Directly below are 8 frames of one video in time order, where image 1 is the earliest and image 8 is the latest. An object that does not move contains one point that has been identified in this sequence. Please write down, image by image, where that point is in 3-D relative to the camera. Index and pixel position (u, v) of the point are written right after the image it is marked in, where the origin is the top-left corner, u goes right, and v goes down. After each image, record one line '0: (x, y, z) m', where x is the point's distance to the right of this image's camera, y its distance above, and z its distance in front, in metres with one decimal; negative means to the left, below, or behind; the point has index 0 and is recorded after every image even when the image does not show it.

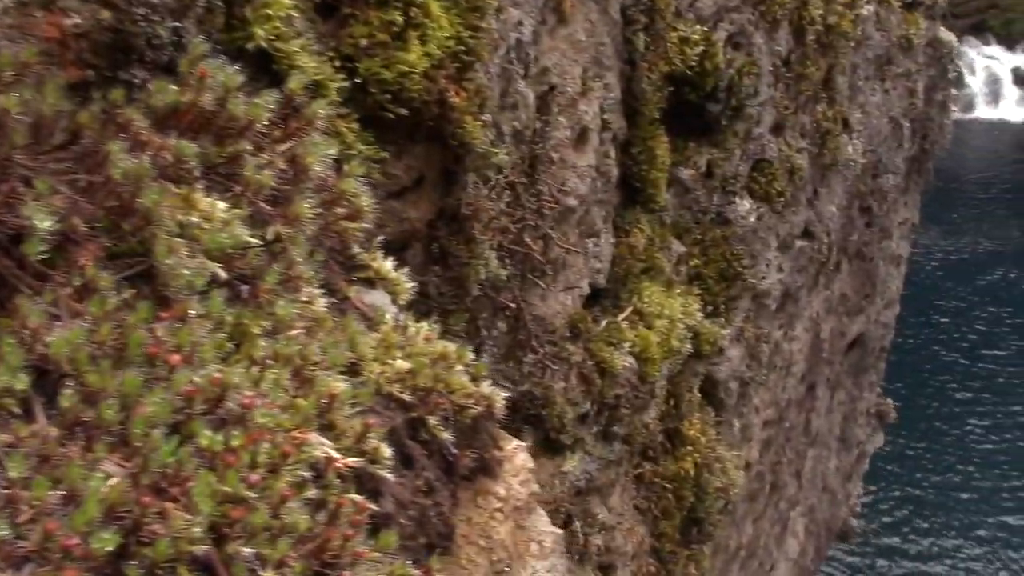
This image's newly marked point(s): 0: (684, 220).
0: (+0.8, +0.4, +5.5) m
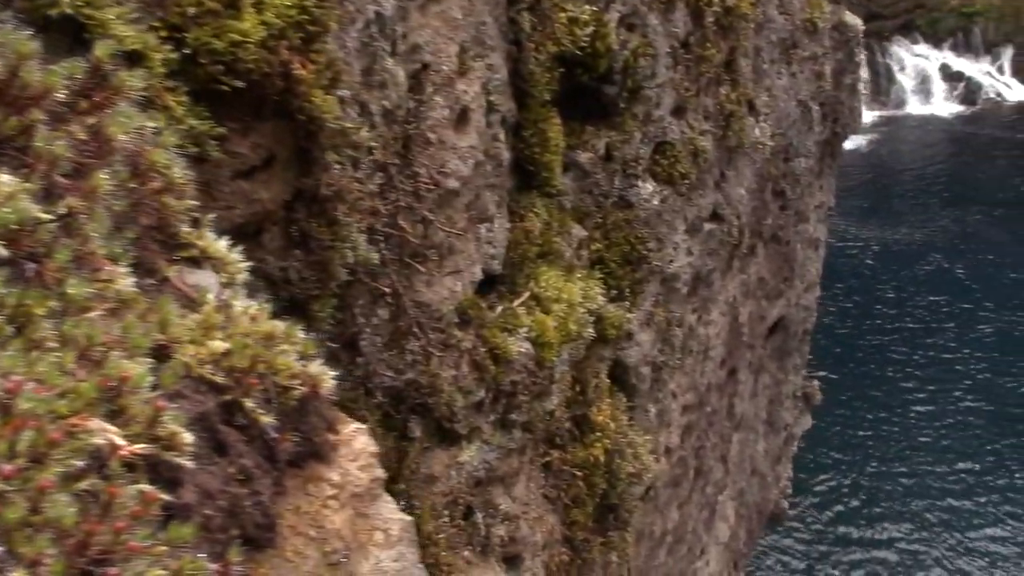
0: (+0.3, +0.4, +5.4) m
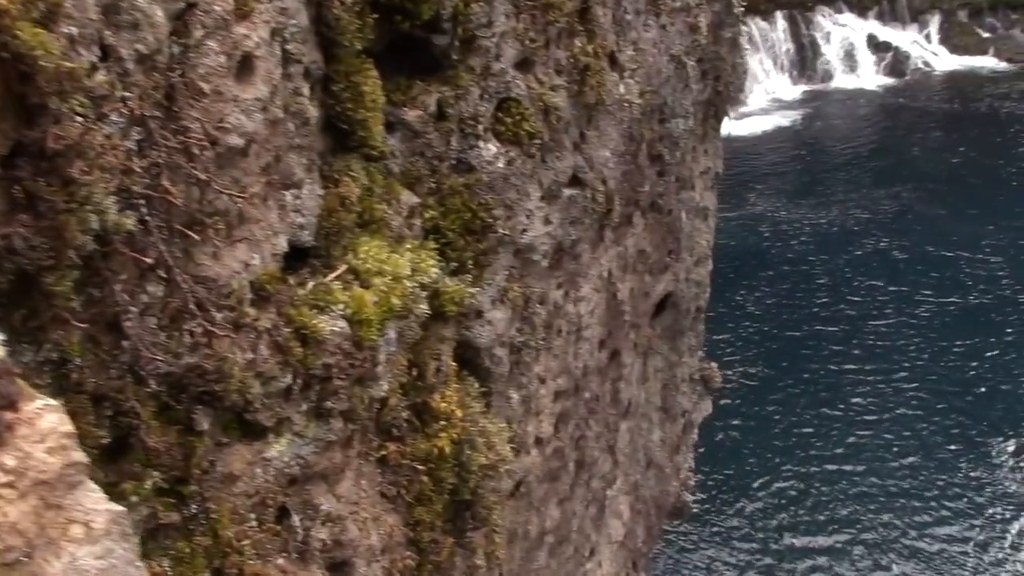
0: (-0.4, +0.5, +4.9) m
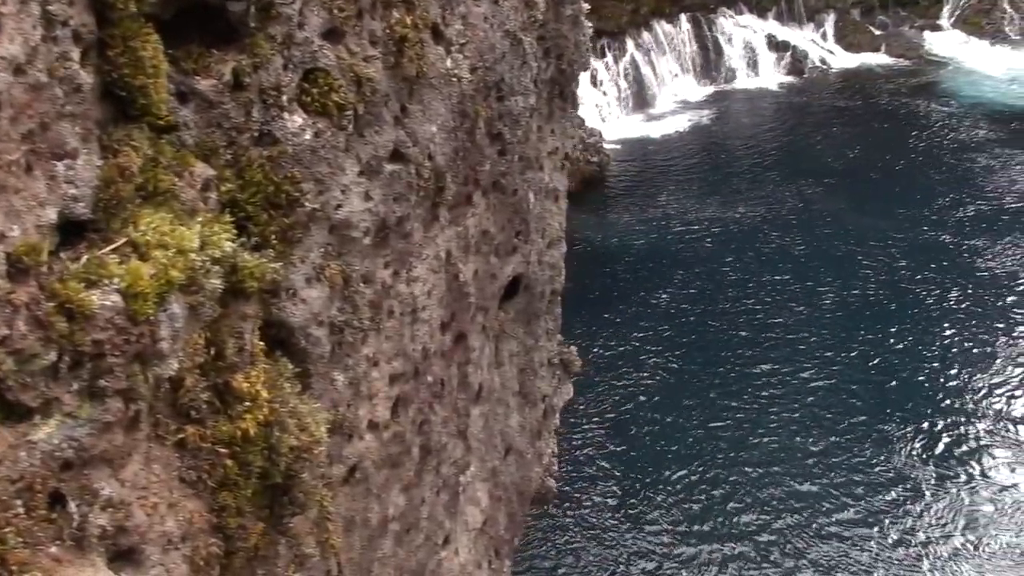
0: (-1.2, +0.6, +4.8) m
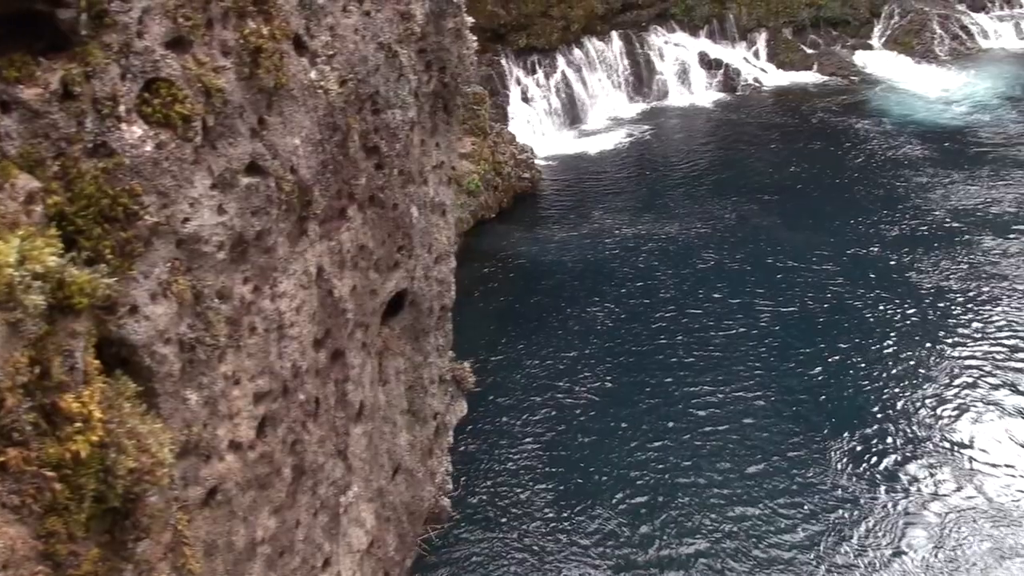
0: (-1.9, +0.5, +4.6) m
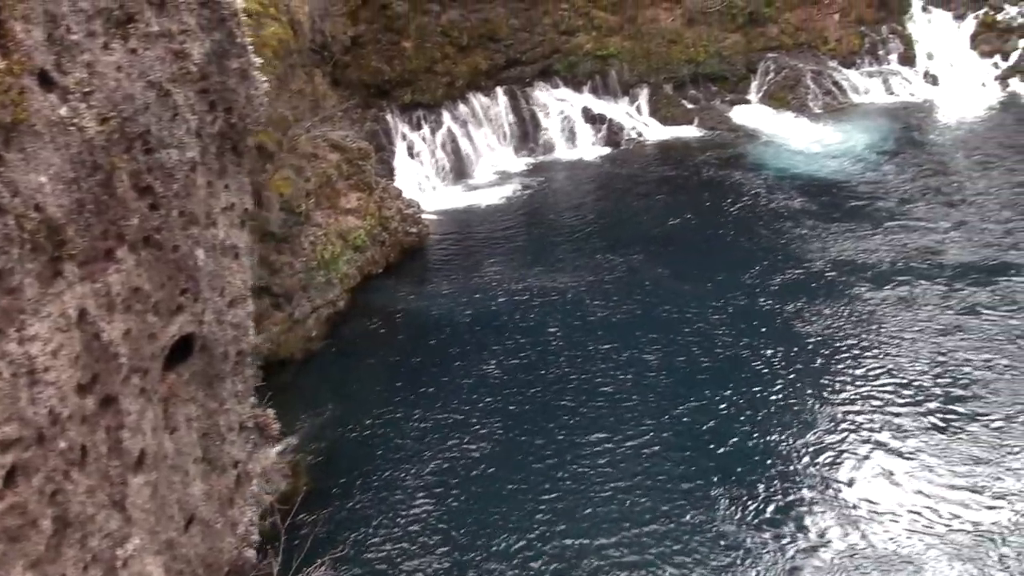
0: (-3.0, +0.4, +4.4) m
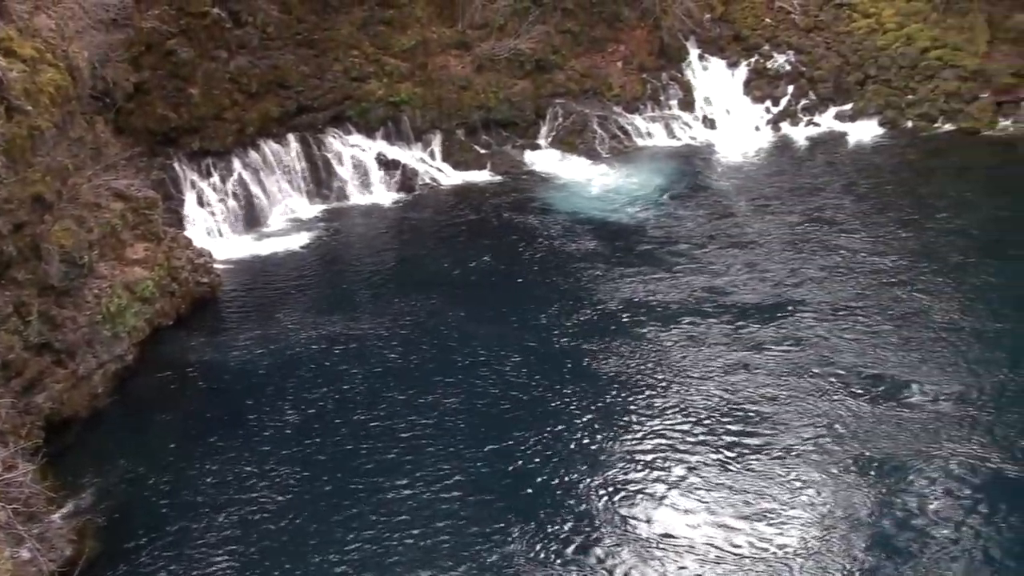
0: (-4.7, +0.4, +3.8) m
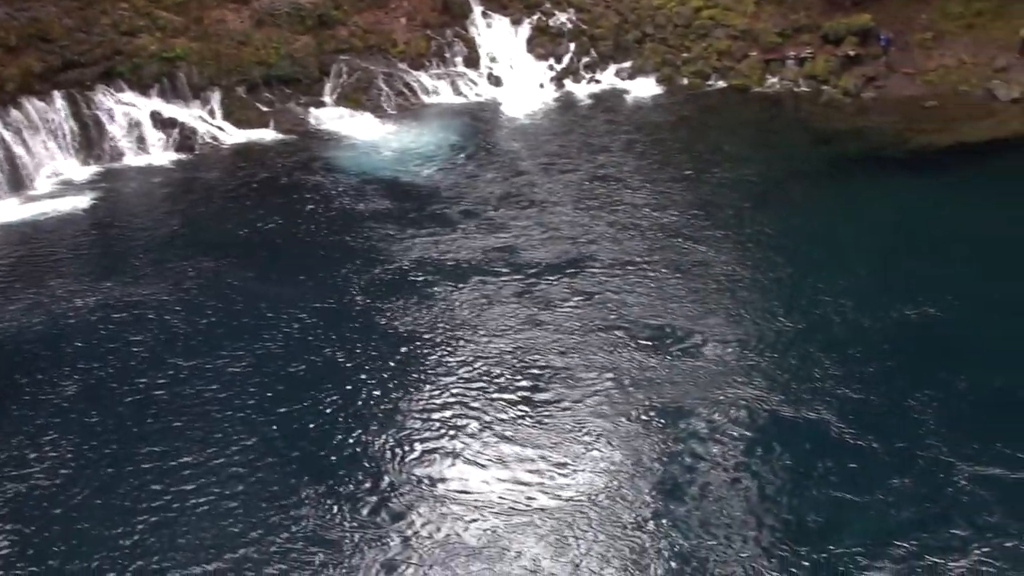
0: (-5.4, +0.8, +2.7) m
